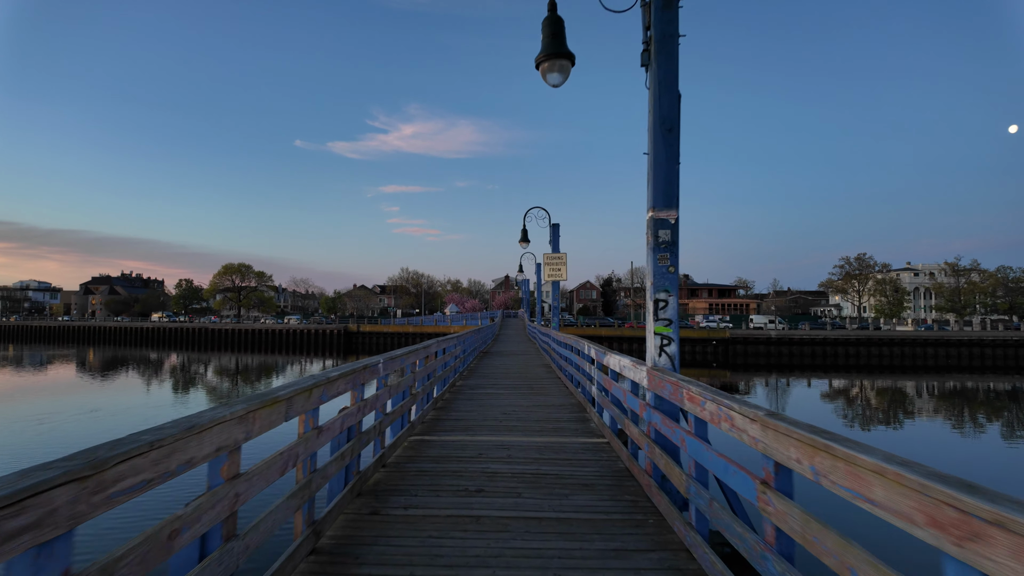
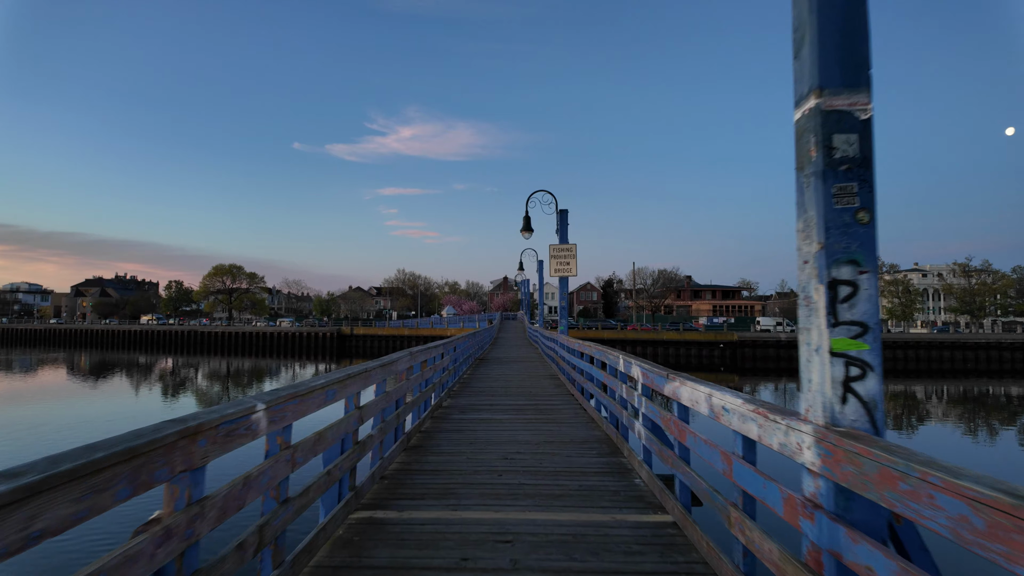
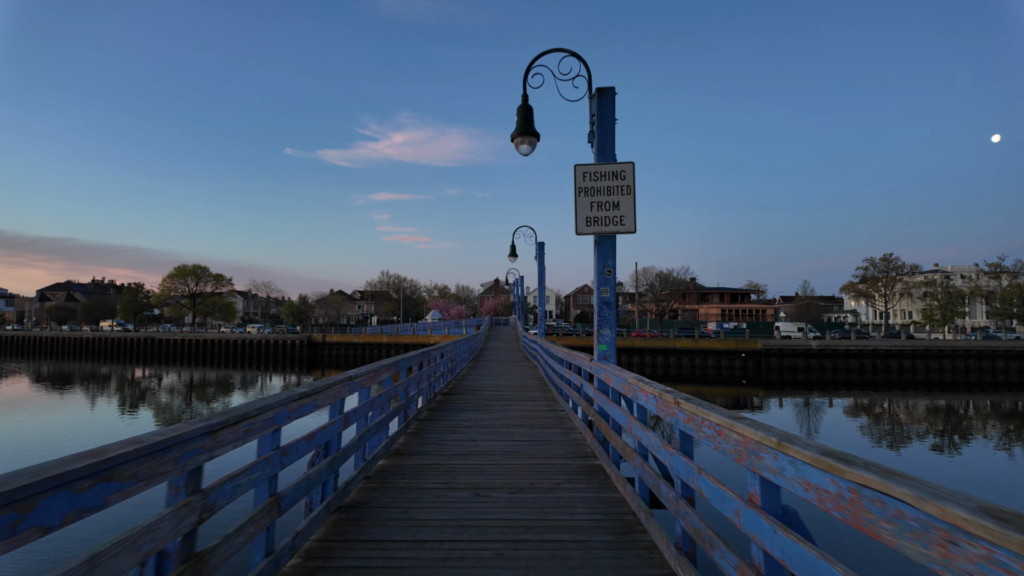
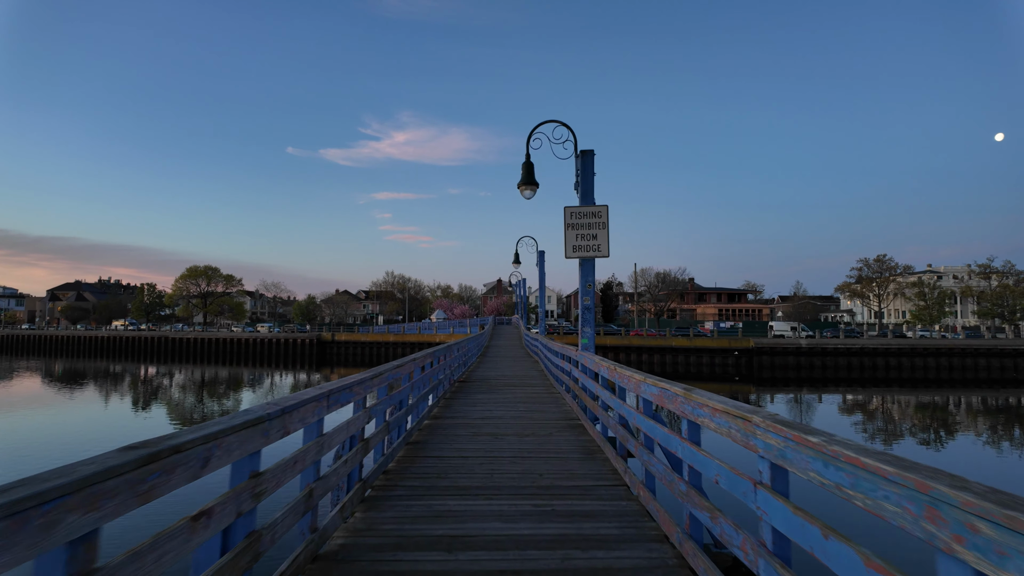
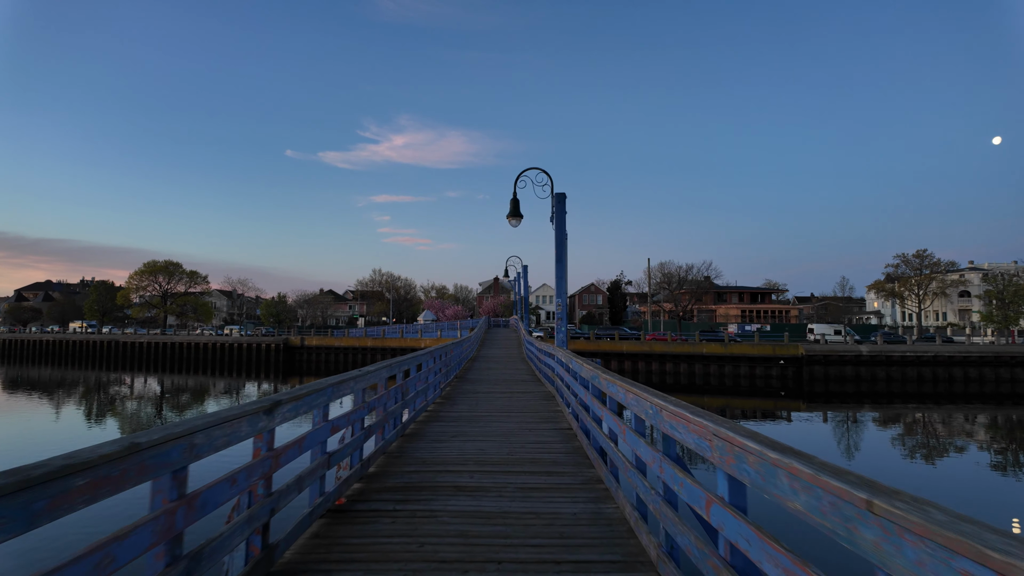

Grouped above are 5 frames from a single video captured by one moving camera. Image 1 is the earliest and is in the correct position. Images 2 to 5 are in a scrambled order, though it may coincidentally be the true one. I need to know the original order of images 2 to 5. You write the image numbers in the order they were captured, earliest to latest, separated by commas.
2, 4, 3, 5
